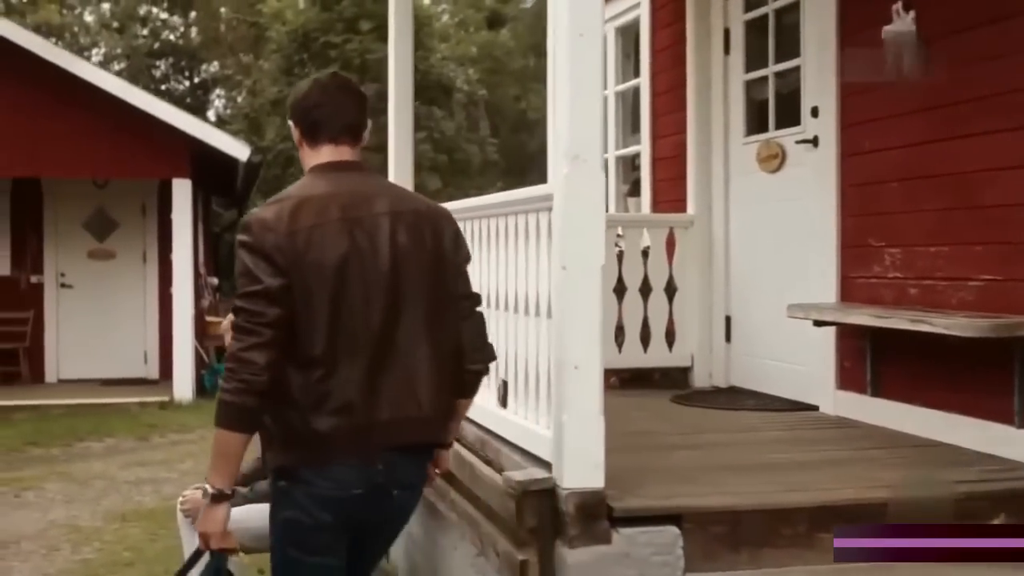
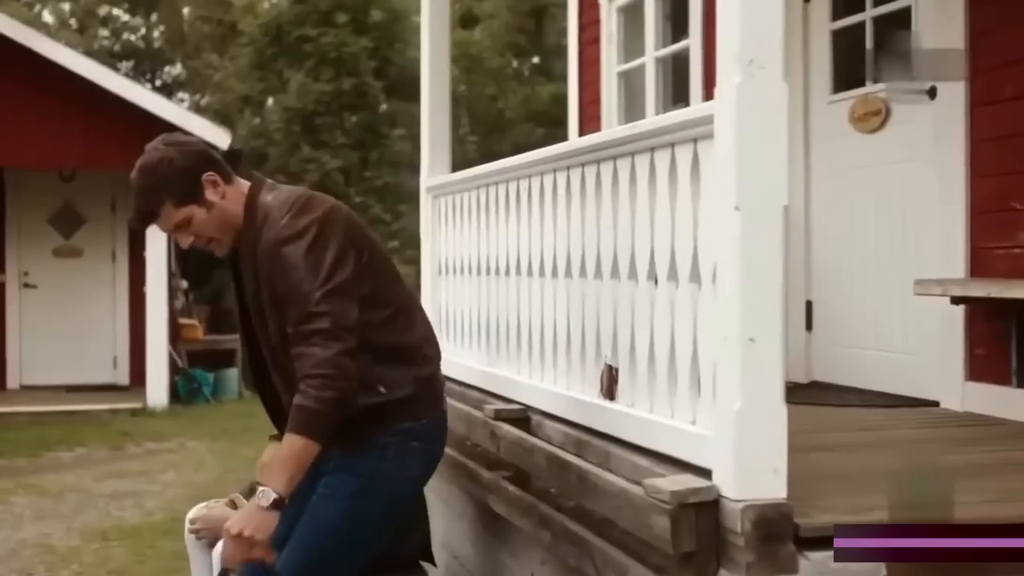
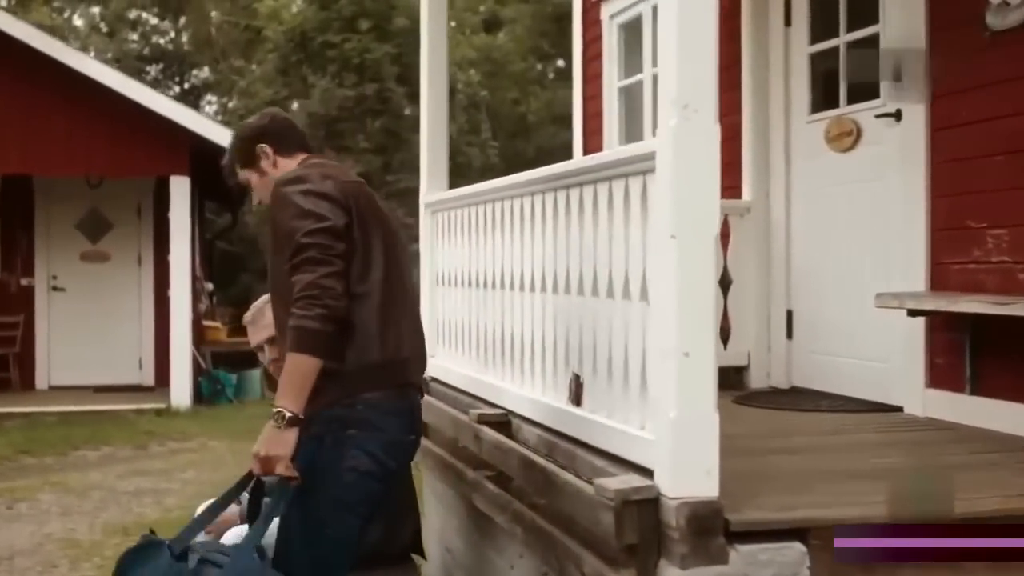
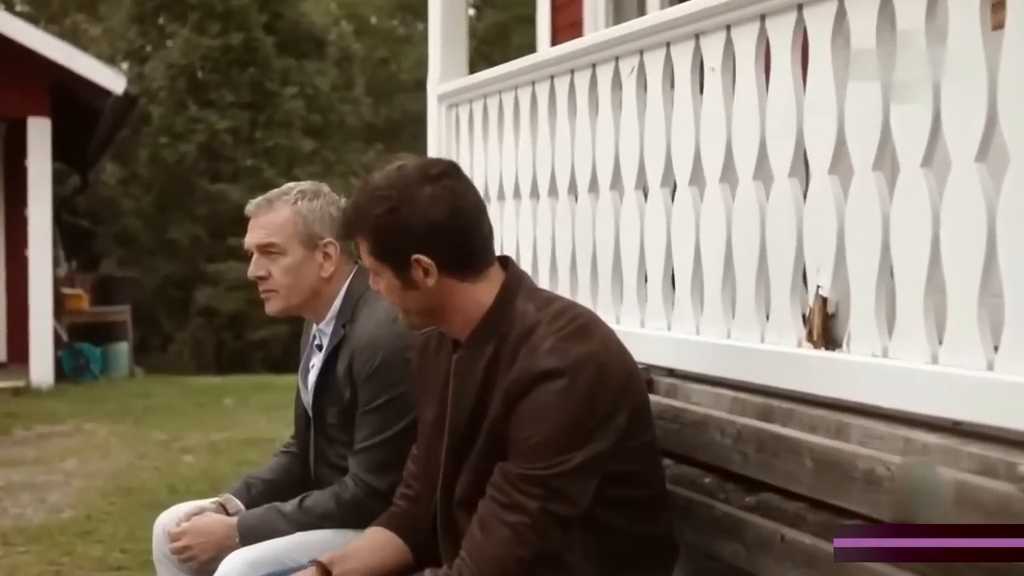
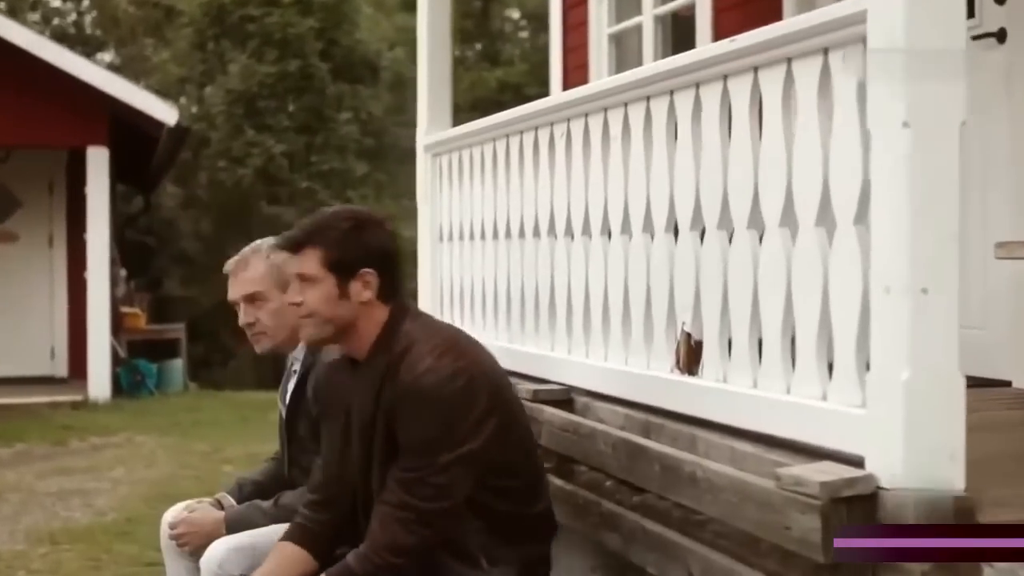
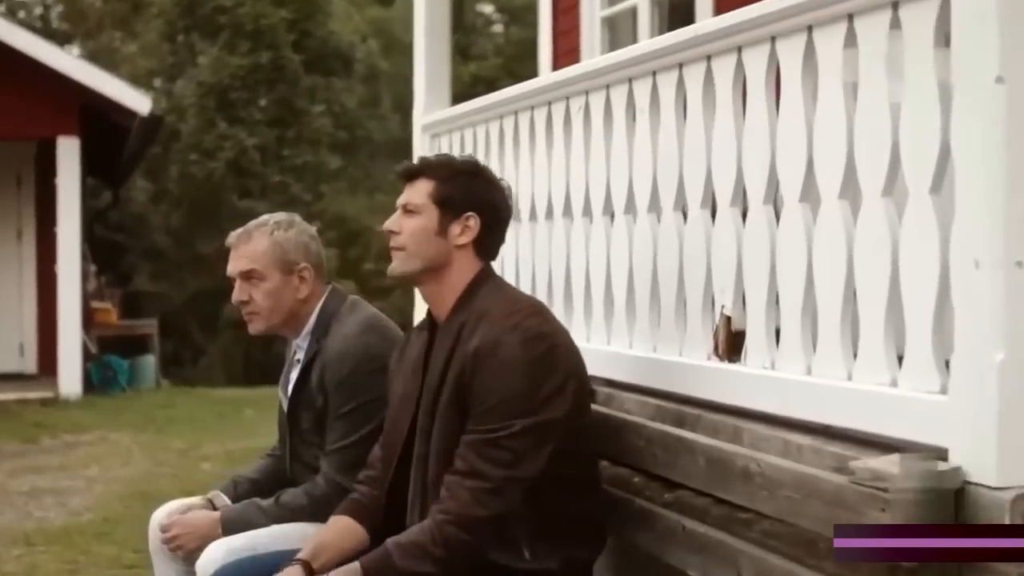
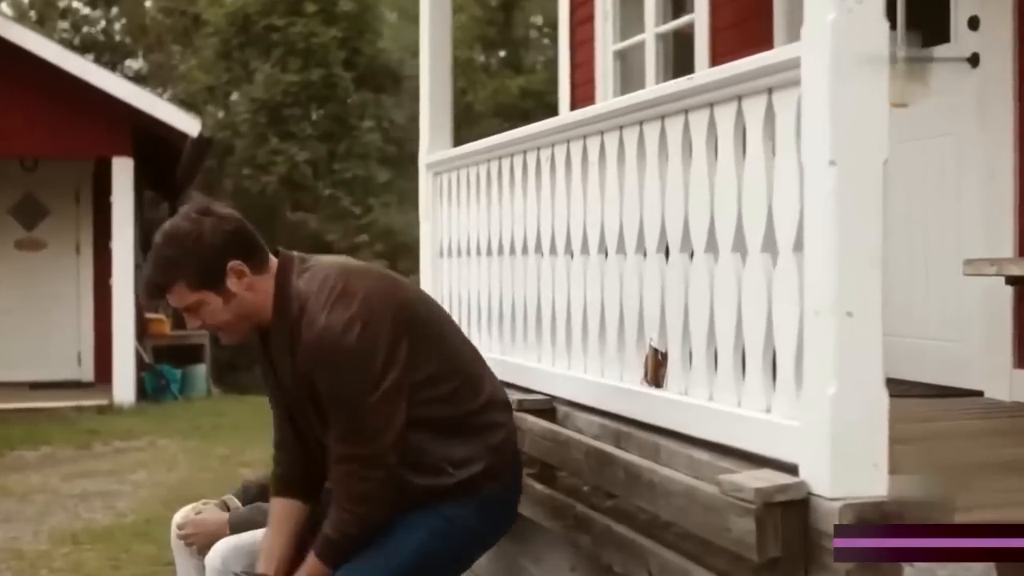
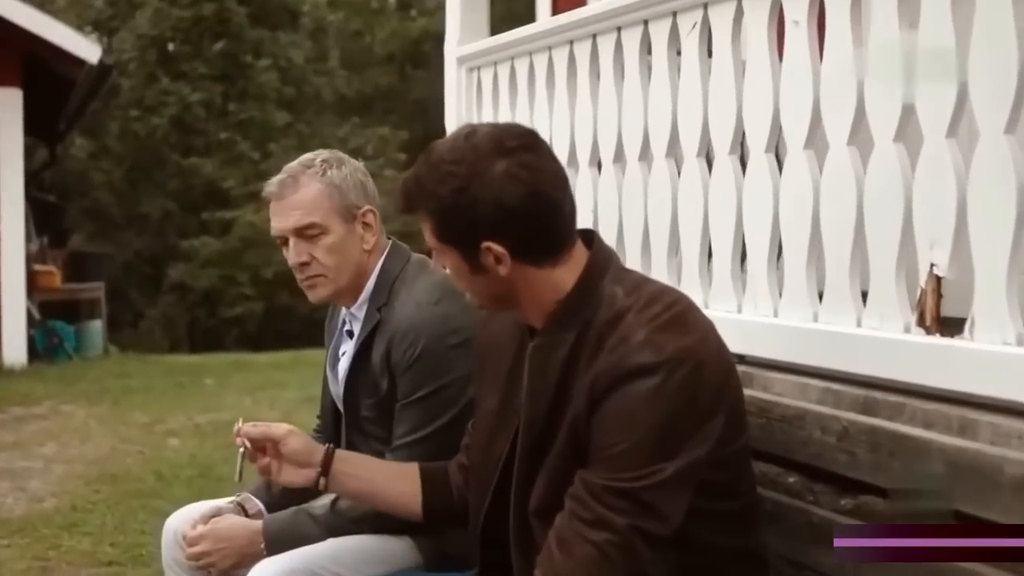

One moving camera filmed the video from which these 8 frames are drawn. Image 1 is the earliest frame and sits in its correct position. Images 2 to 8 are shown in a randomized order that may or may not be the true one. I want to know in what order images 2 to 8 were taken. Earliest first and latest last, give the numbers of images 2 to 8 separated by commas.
3, 2, 7, 5, 6, 4, 8
